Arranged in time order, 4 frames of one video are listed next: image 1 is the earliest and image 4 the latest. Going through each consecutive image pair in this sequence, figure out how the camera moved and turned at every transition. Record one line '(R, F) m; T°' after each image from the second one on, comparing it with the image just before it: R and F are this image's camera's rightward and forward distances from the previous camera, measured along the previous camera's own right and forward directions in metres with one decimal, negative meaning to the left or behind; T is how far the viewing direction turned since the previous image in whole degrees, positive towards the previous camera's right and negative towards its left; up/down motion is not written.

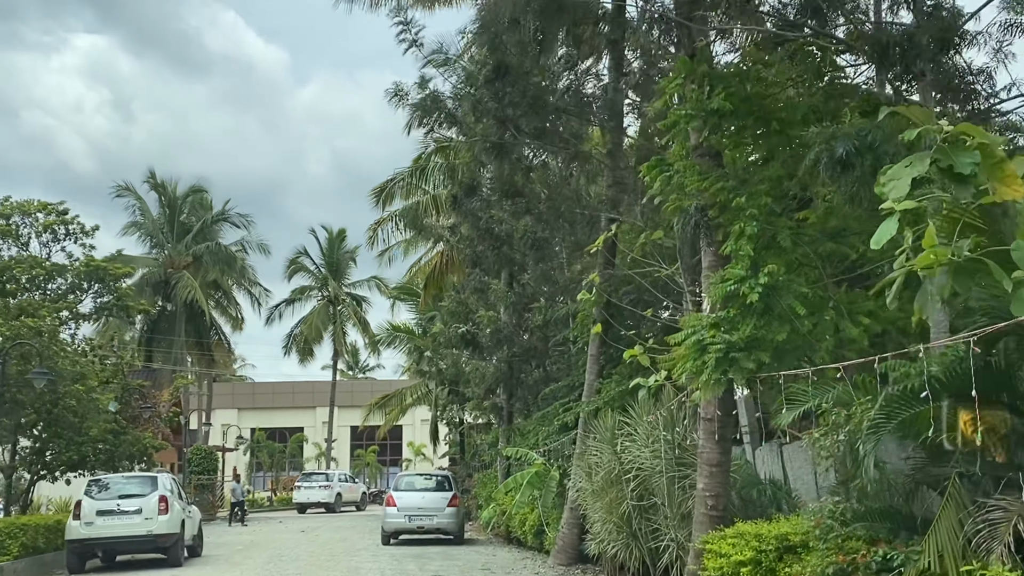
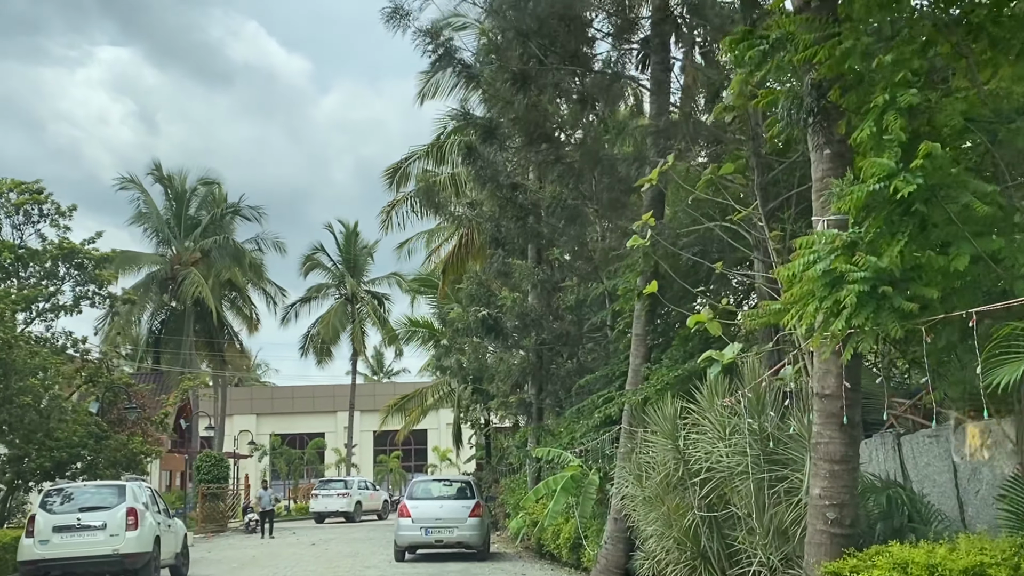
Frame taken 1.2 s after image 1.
(0.0, +2.8) m; -2°
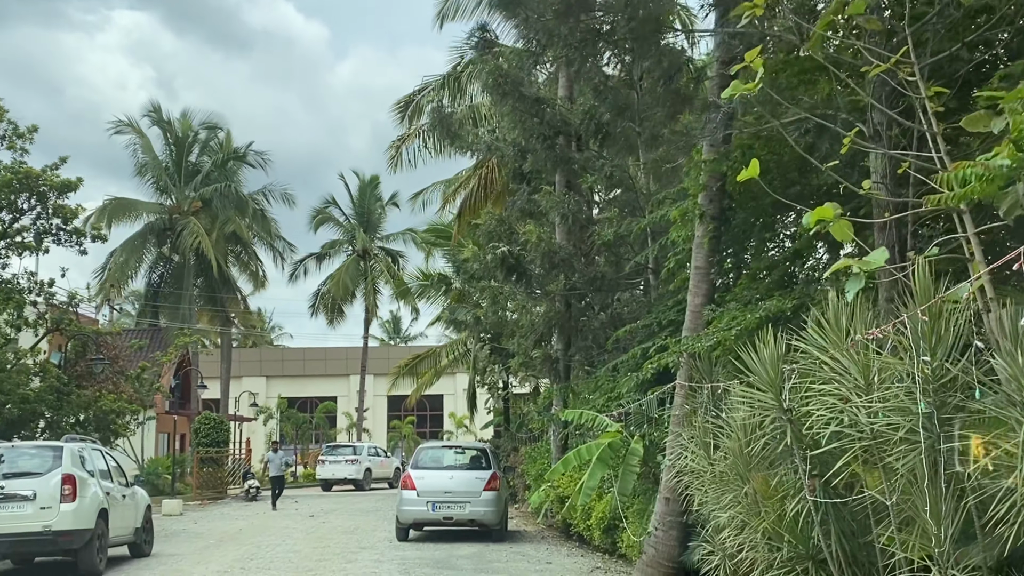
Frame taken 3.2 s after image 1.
(-0.1, +2.9) m; -1°
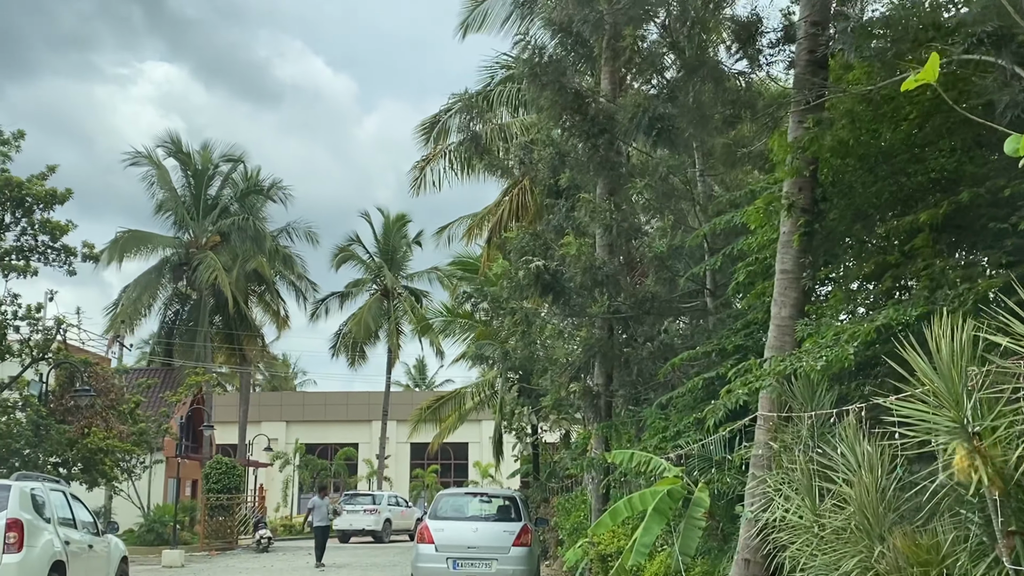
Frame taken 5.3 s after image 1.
(-0.1, +2.1) m; -2°
